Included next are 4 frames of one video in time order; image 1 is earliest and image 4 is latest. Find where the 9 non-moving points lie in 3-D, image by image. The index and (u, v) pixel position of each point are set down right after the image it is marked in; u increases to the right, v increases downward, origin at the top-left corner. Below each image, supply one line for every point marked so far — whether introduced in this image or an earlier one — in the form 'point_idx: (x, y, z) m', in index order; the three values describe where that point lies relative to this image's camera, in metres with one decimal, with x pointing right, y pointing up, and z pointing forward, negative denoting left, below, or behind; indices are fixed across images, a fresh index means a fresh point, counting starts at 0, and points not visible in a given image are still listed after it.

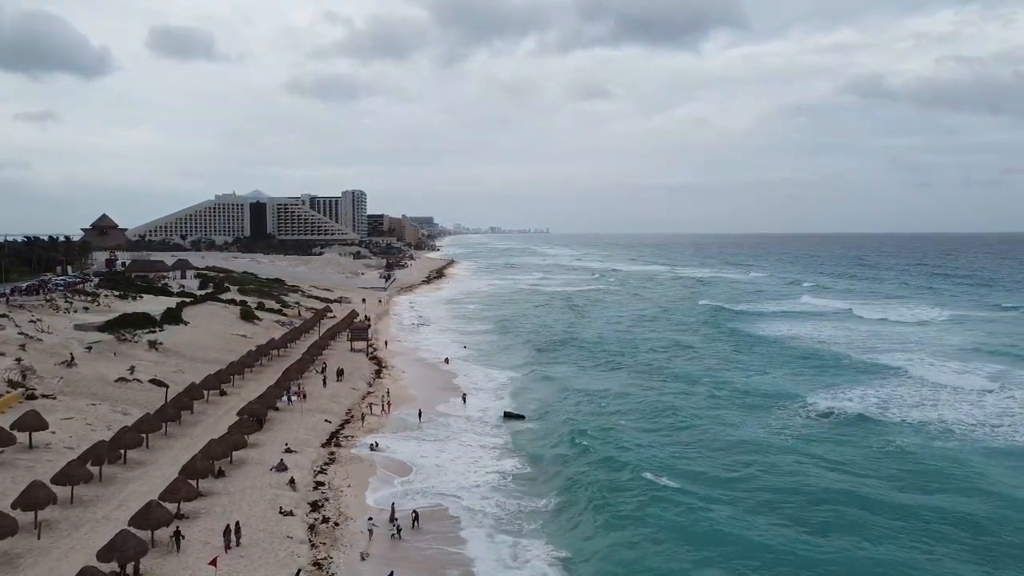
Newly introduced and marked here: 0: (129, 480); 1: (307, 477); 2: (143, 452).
0: (-10.2, -5.1, +17.2) m
1: (-5.8, -5.4, +18.4) m
2: (-11.0, -4.9, +19.2) m
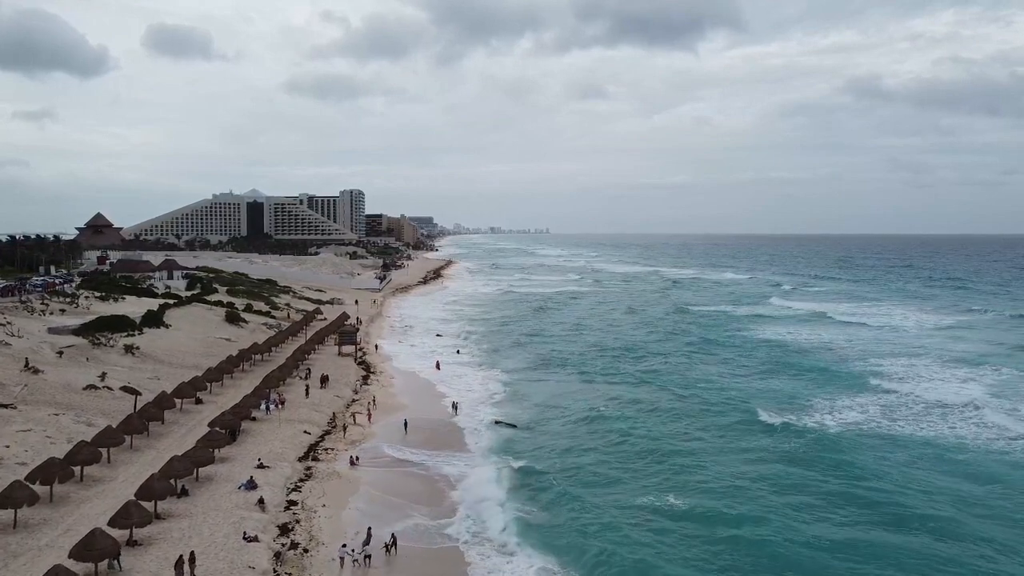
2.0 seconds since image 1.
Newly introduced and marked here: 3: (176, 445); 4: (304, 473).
0: (-10.5, -5.2, +15.8) m
1: (-6.1, -5.5, +17.0) m
2: (-11.3, -5.0, +17.8) m
3: (-10.3, -4.8, +19.9) m
4: (-6.1, -5.4, +18.8) m
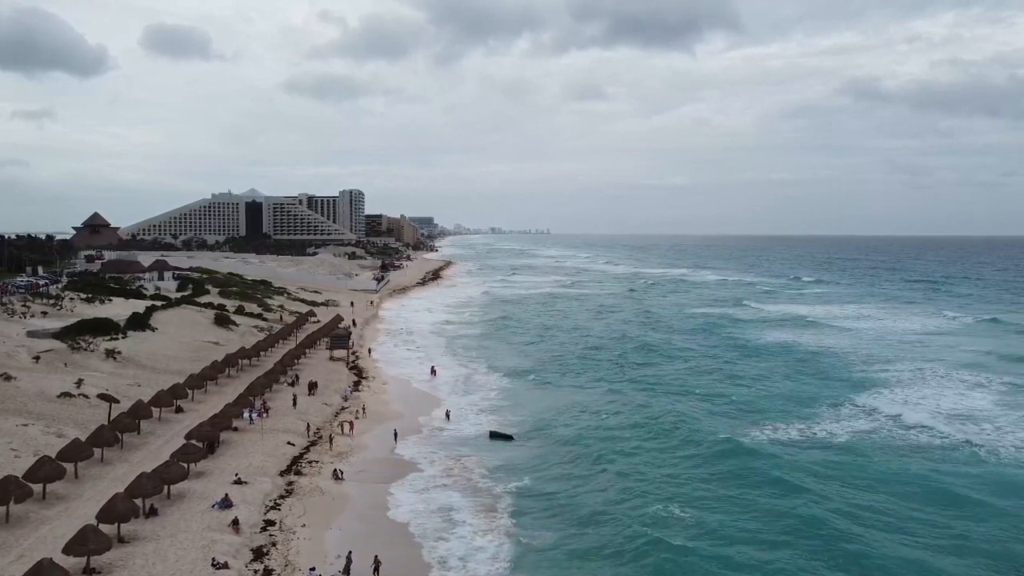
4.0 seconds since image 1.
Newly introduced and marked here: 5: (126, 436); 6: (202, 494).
0: (-10.7, -5.3, +14.7) m
1: (-6.3, -5.6, +15.9) m
2: (-11.5, -5.1, +16.7) m
3: (-10.5, -4.9, +18.7) m
4: (-6.2, -5.5, +17.6) m
5: (-11.9, -4.6, +19.9) m
6: (-7.9, -5.2, +16.5) m
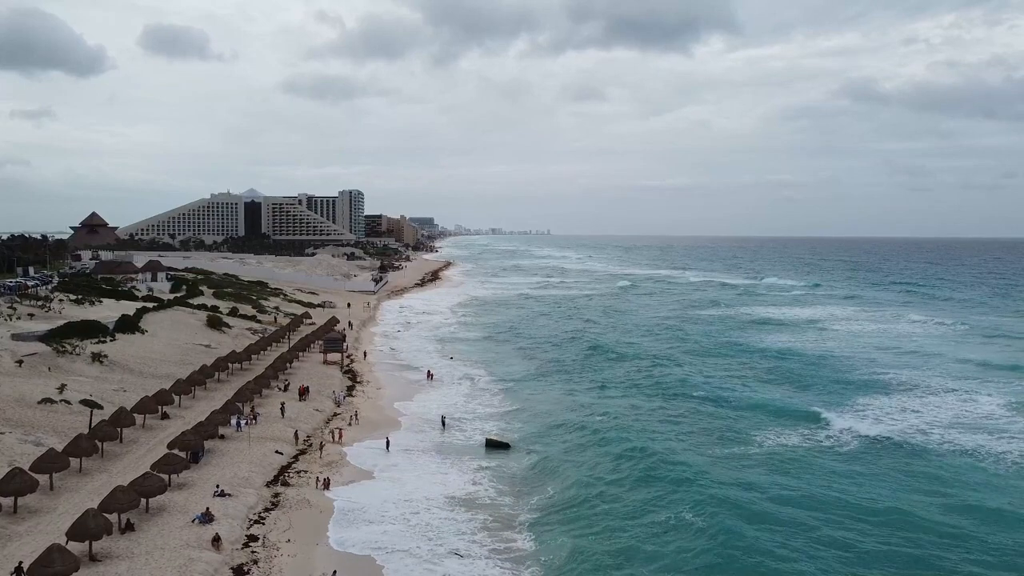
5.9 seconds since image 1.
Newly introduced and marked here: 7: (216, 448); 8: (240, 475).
0: (-10.8, -5.4, +13.9) m
1: (-6.4, -5.6, +15.1) m
2: (-11.6, -5.1, +15.9) m
3: (-10.6, -5.0, +17.9) m
4: (-6.3, -5.6, +16.8) m
5: (-12.0, -4.6, +19.2) m
6: (-8.0, -5.3, +15.7) m
7: (-9.1, -4.9, +19.8) m
8: (-7.5, -5.2, +18.0) m
